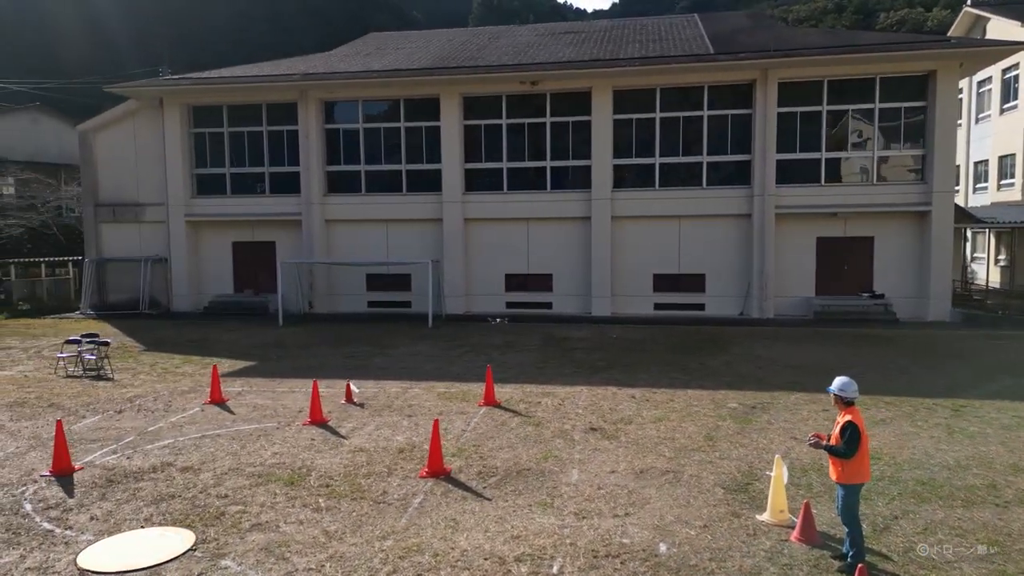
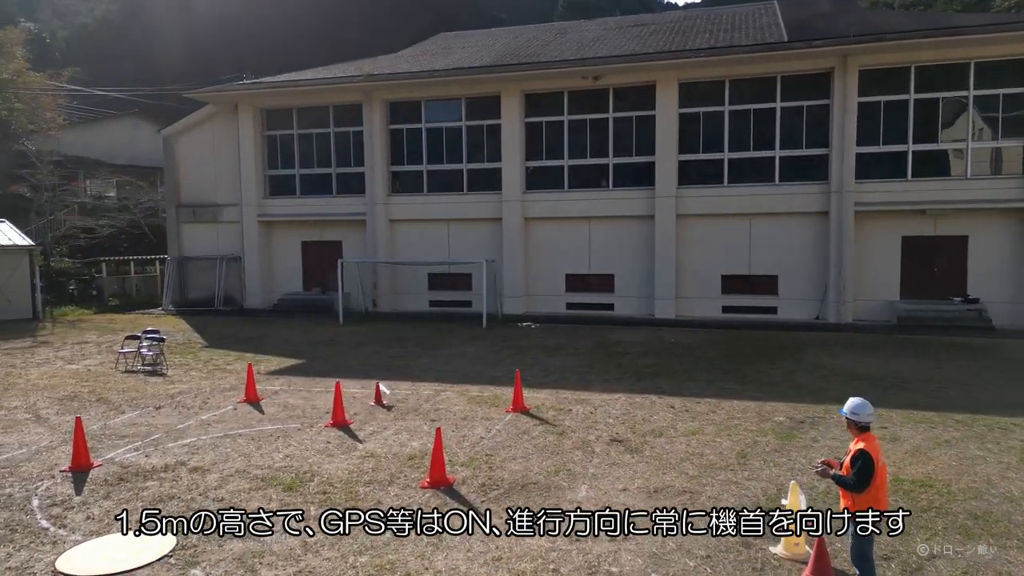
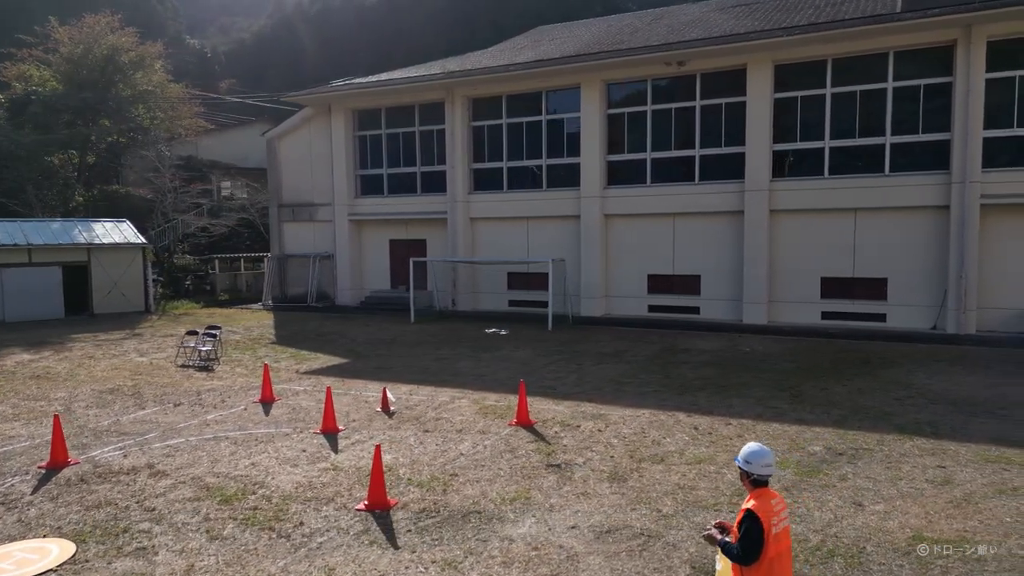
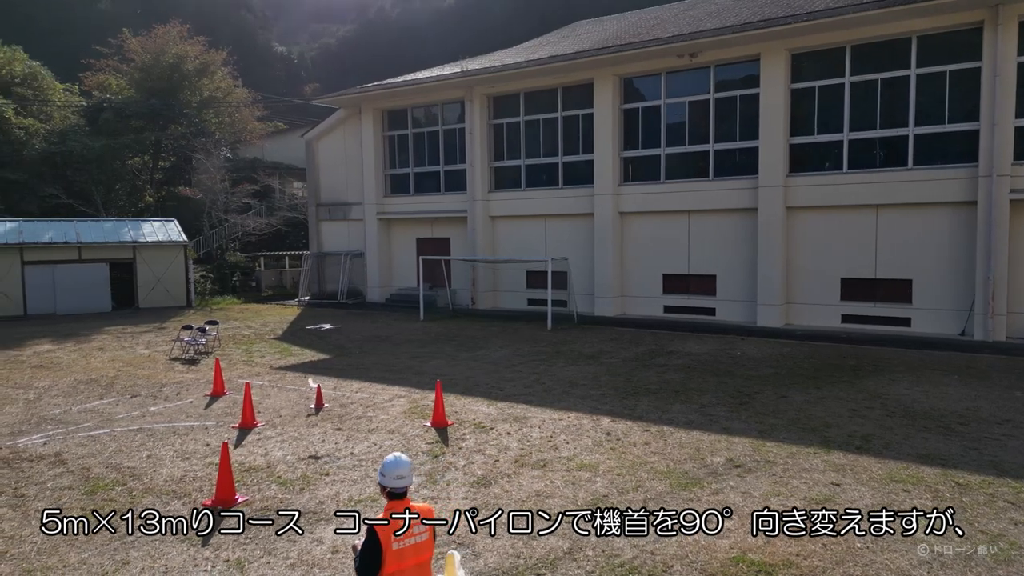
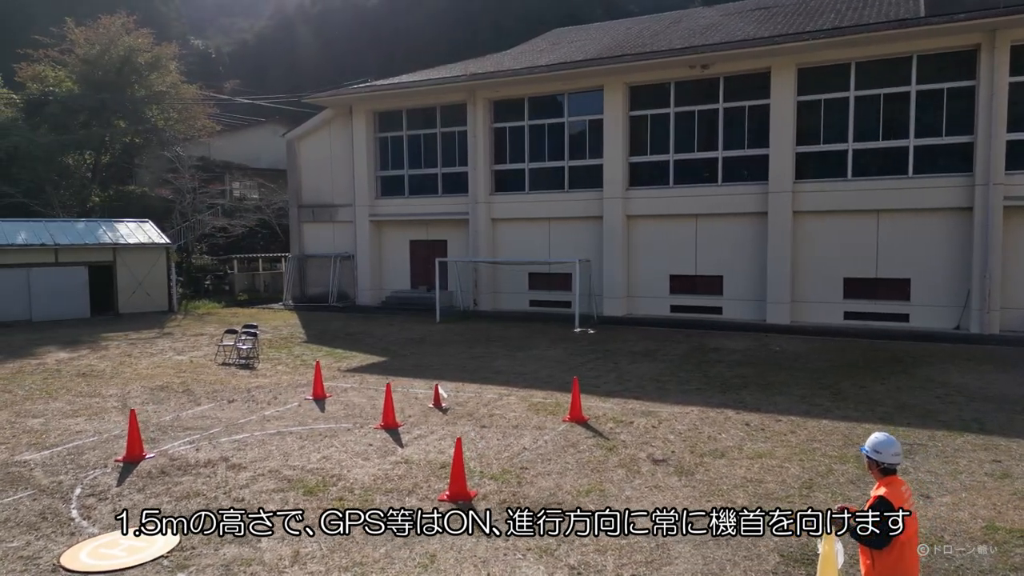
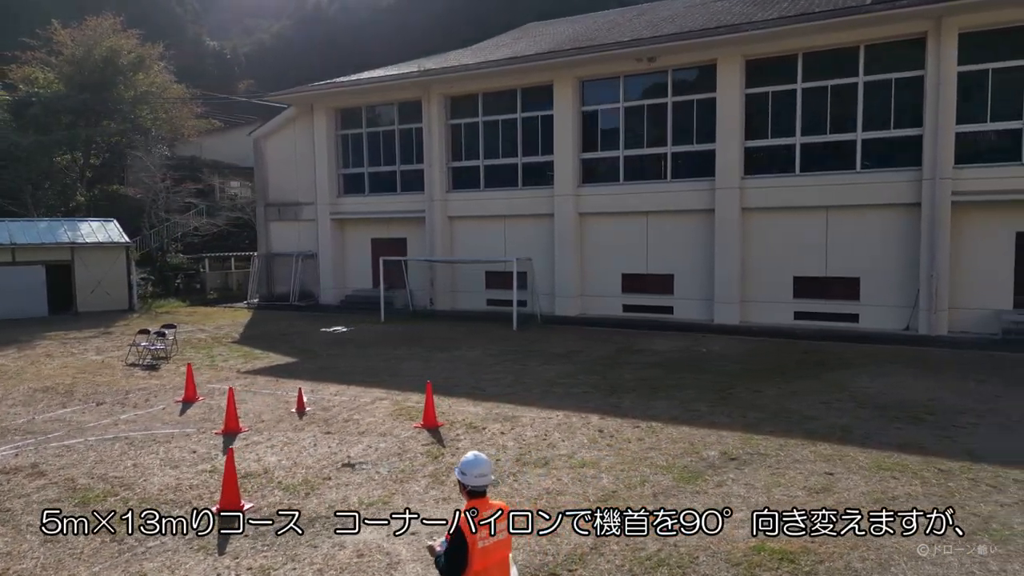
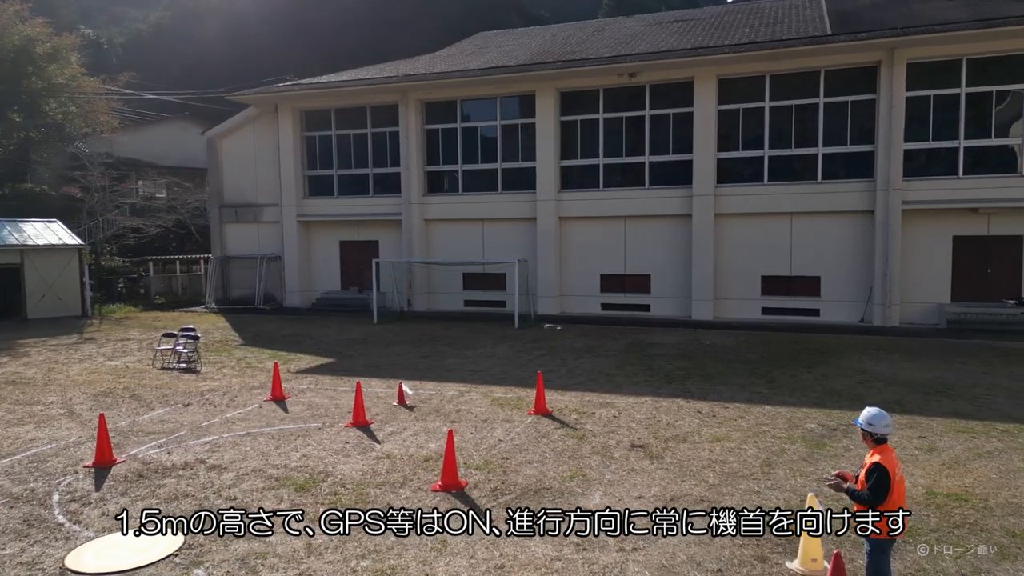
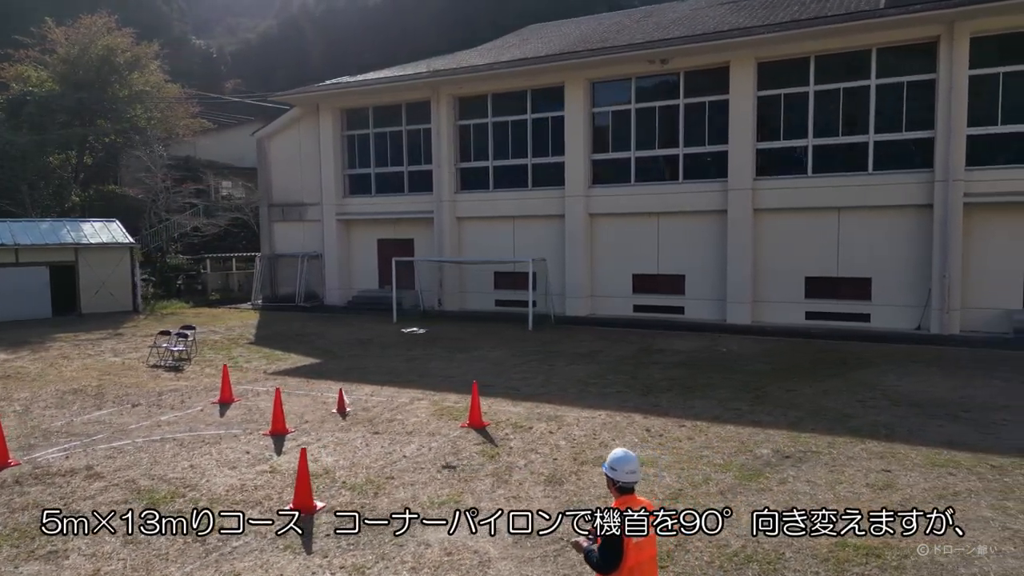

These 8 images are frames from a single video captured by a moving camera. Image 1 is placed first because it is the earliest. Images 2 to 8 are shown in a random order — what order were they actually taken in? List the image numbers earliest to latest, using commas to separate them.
2, 7, 5, 3, 8, 6, 4
